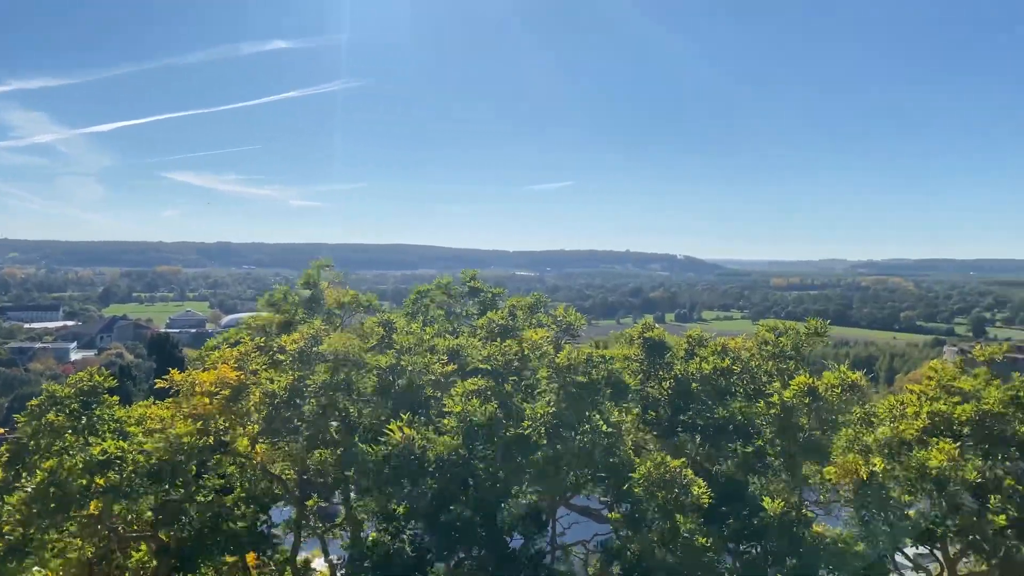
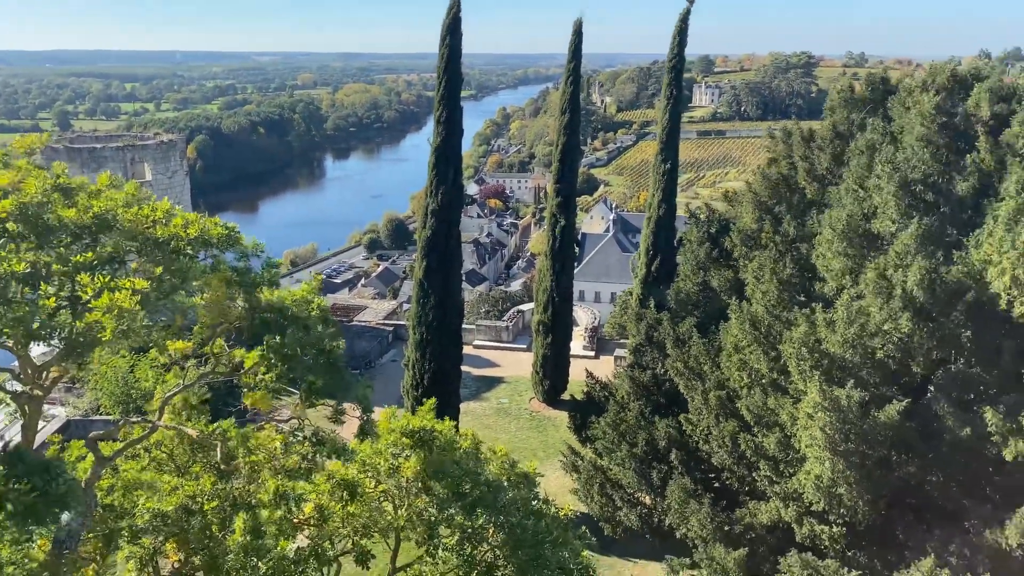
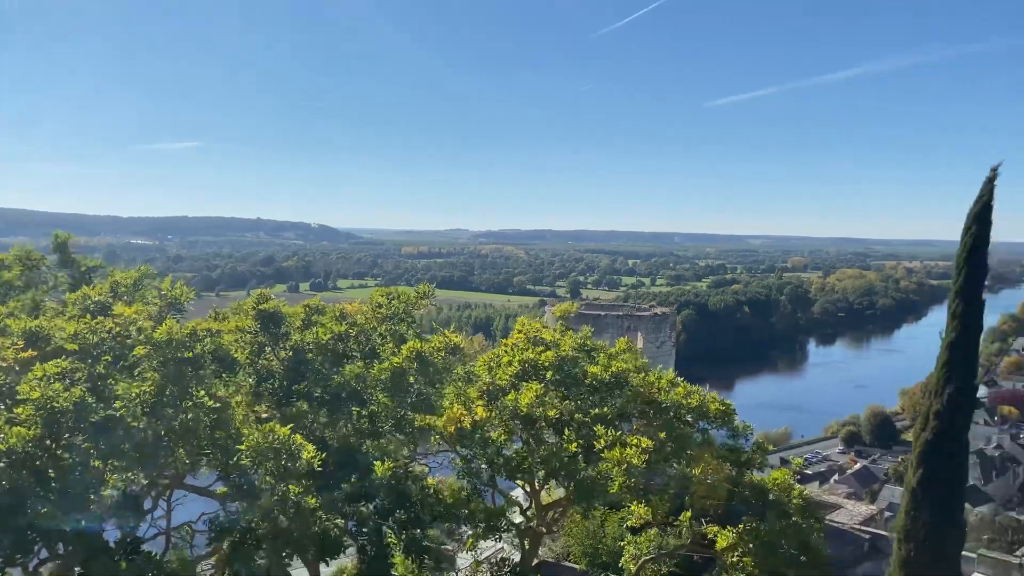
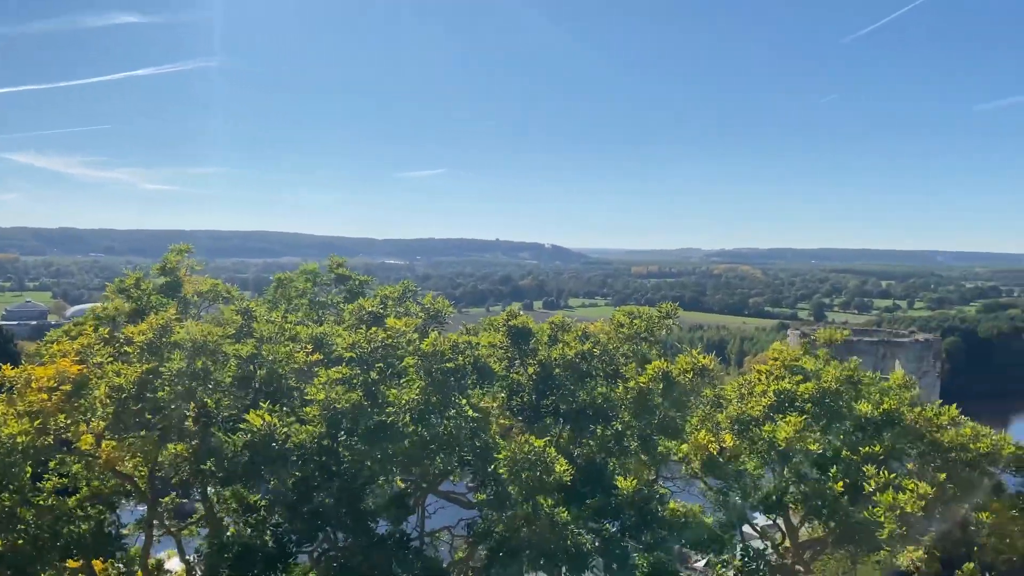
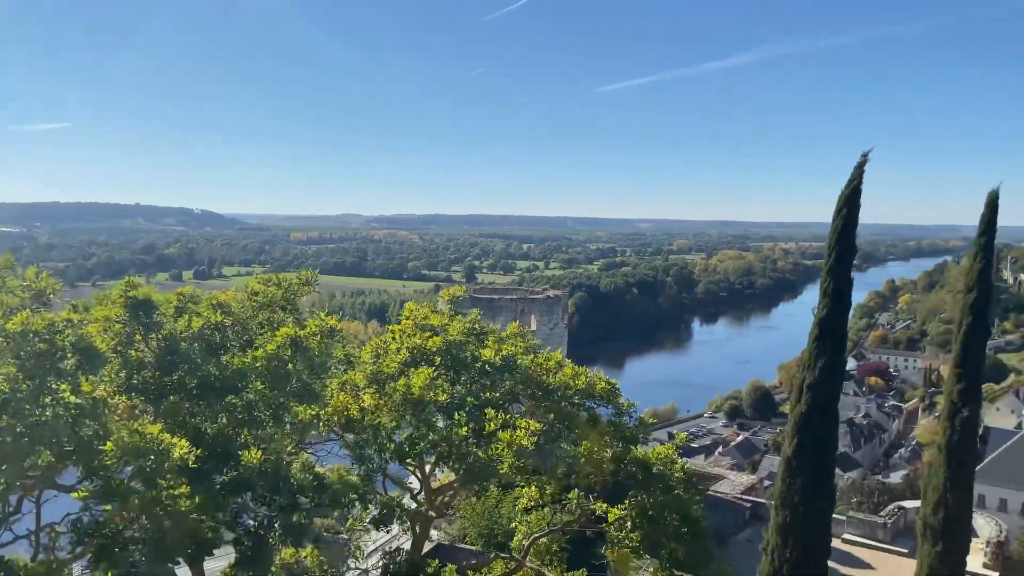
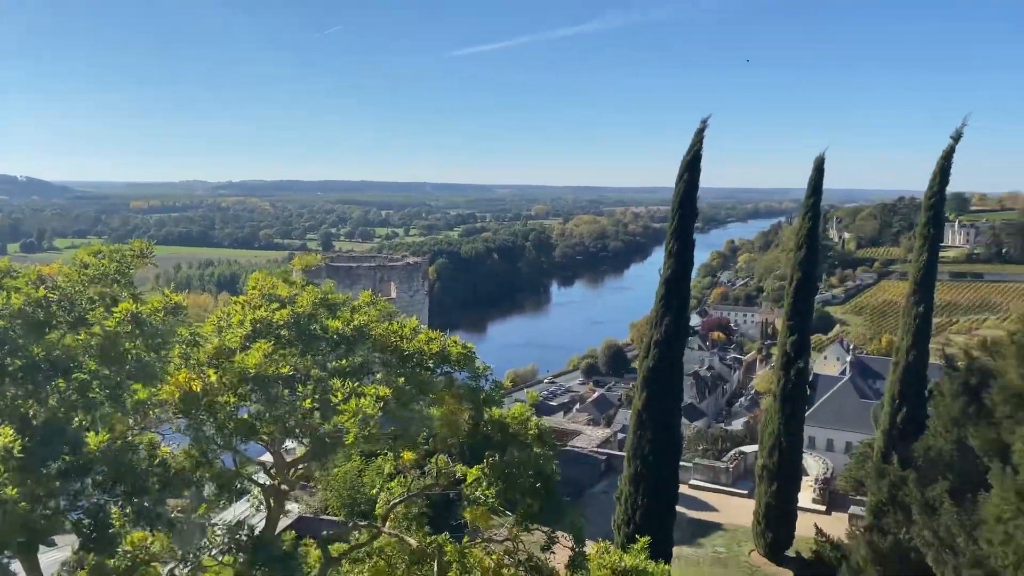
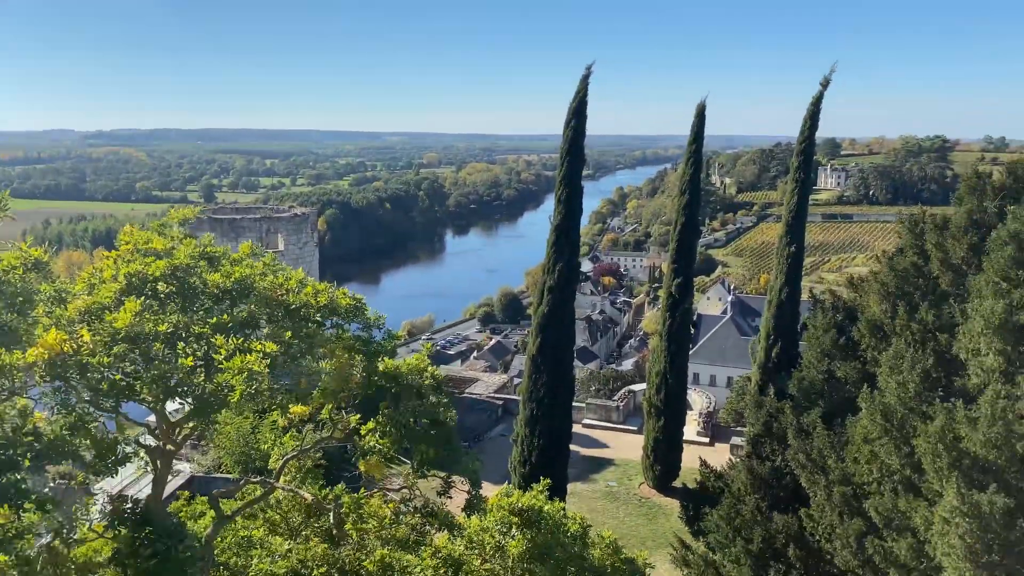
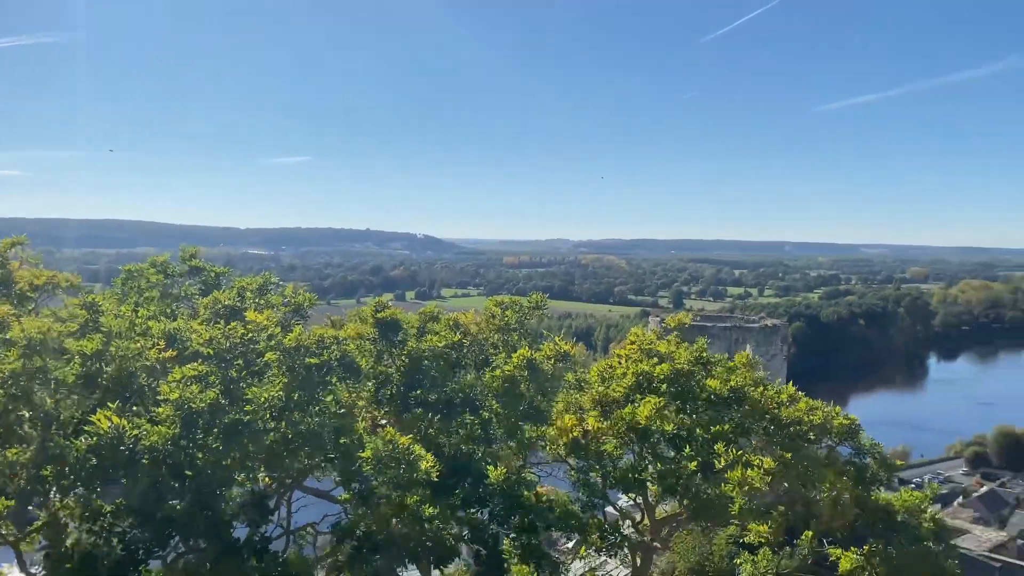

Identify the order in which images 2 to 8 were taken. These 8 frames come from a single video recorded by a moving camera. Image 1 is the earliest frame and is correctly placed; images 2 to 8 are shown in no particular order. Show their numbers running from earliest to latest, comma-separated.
4, 8, 3, 5, 6, 7, 2
